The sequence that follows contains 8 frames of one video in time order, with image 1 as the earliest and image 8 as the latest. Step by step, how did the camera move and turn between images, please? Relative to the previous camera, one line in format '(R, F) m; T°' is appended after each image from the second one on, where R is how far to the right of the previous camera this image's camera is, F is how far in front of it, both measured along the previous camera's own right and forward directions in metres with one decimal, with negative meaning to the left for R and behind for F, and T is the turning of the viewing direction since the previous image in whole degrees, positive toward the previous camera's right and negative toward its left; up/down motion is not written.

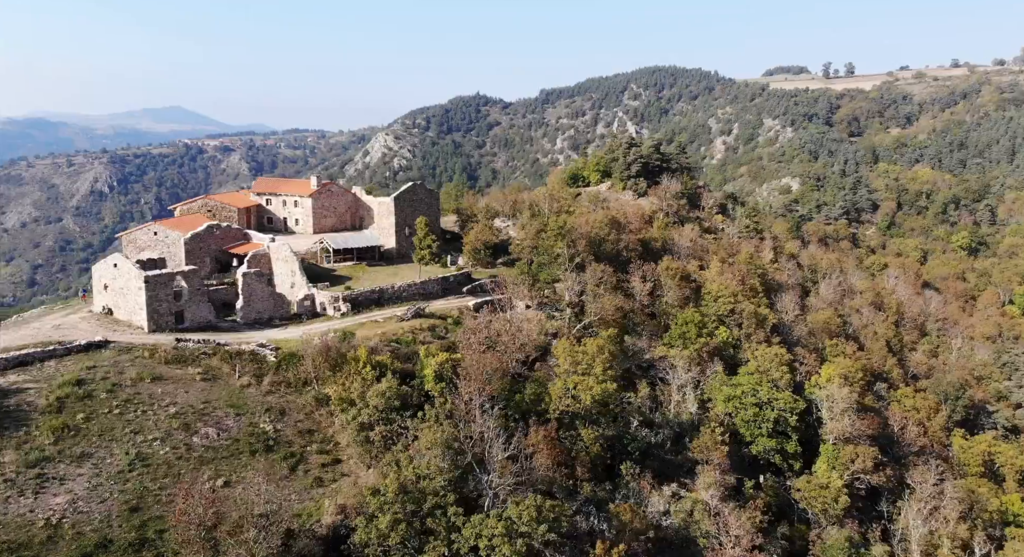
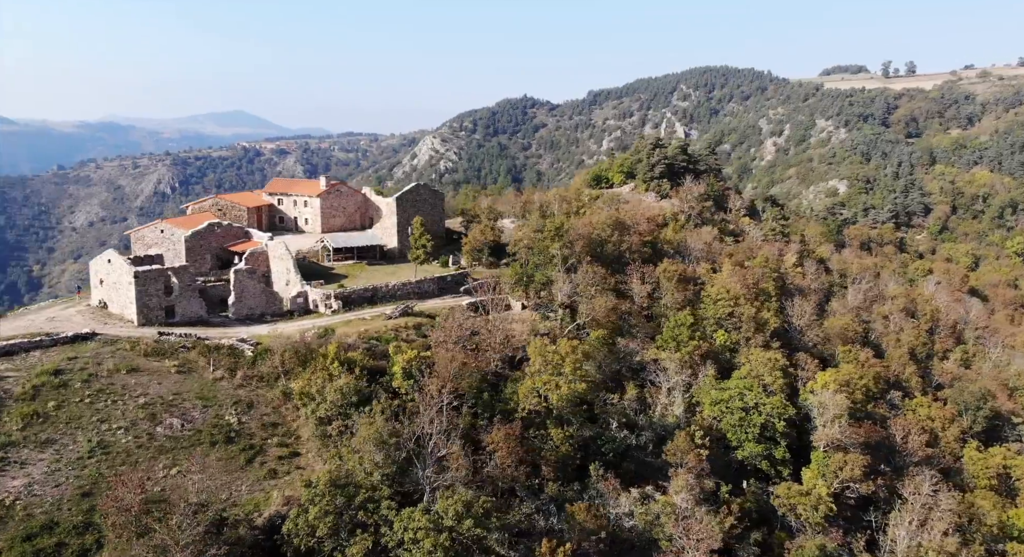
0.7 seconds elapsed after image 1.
(+2.8, -0.1) m; -4°
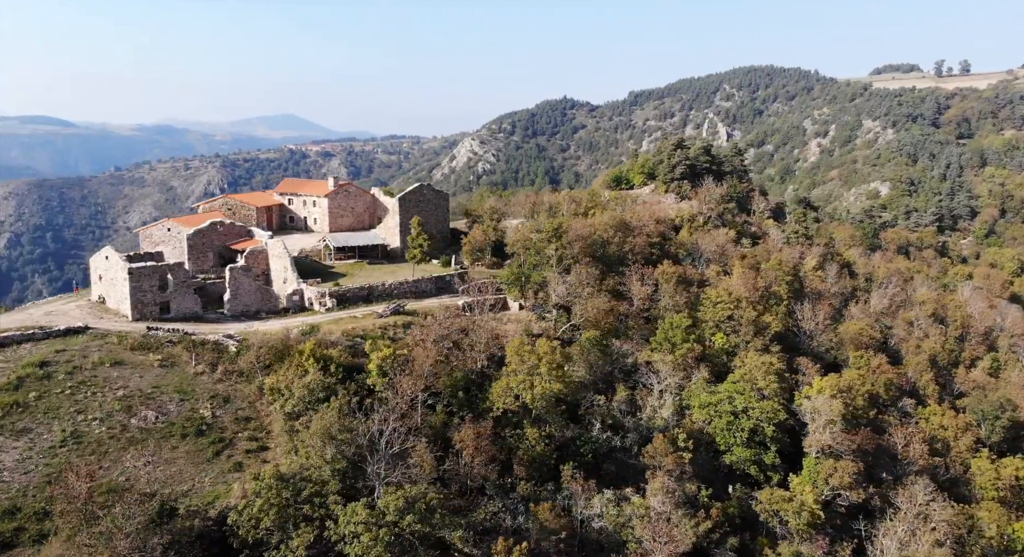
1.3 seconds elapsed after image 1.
(+2.4, 0.0) m; -3°
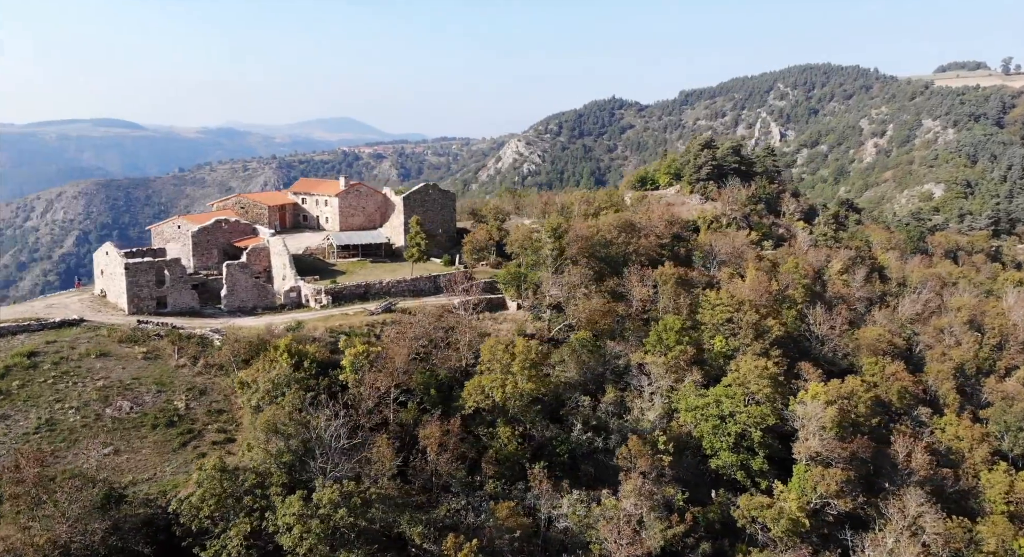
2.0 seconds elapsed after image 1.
(+2.8, 0.0) m; -4°
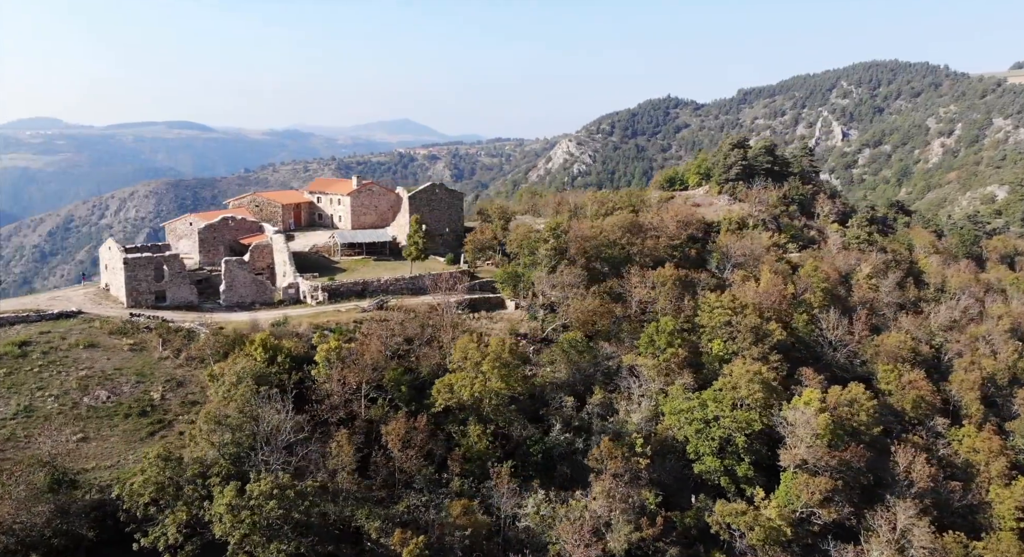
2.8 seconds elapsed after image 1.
(+3.1, +0.1) m; -4°
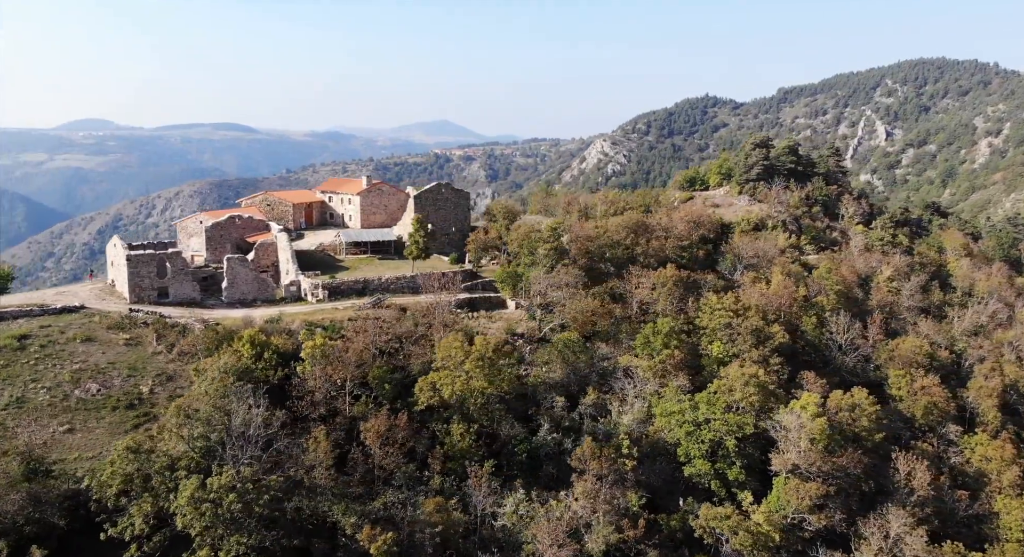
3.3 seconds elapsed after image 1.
(+2.0, 0.0) m; -3°
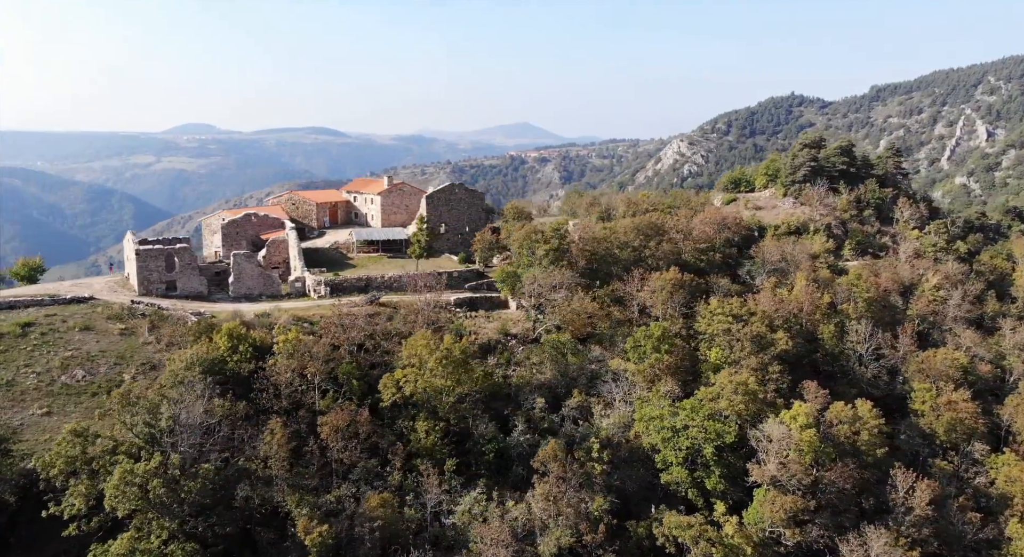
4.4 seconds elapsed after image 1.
(+4.2, +0.2) m; -6°
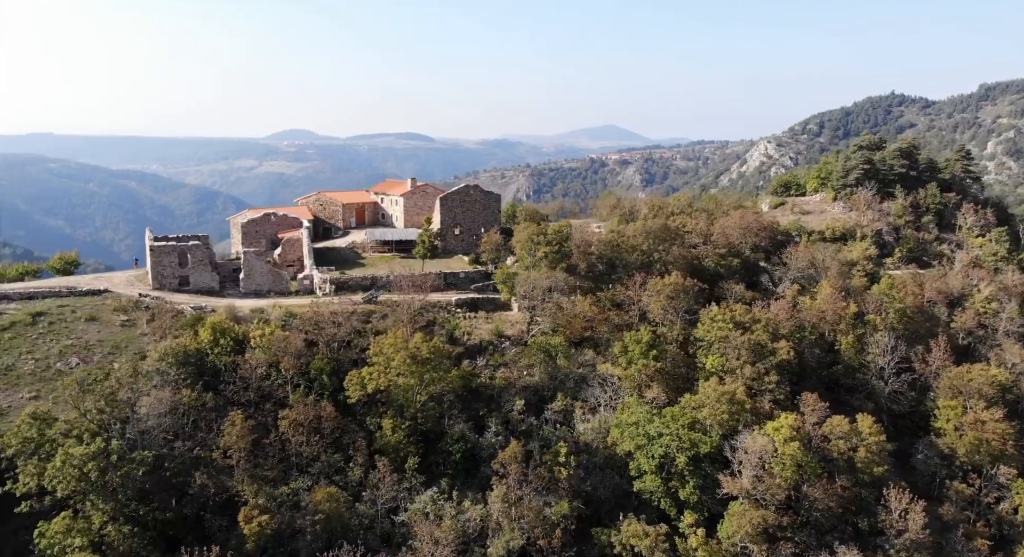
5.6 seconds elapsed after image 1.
(+4.4, +0.2) m; -6°
